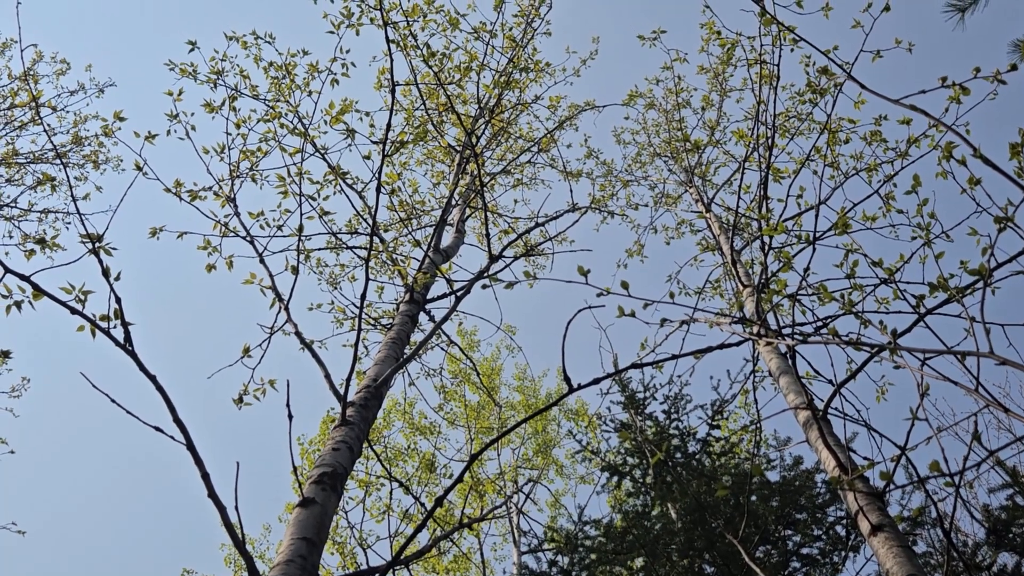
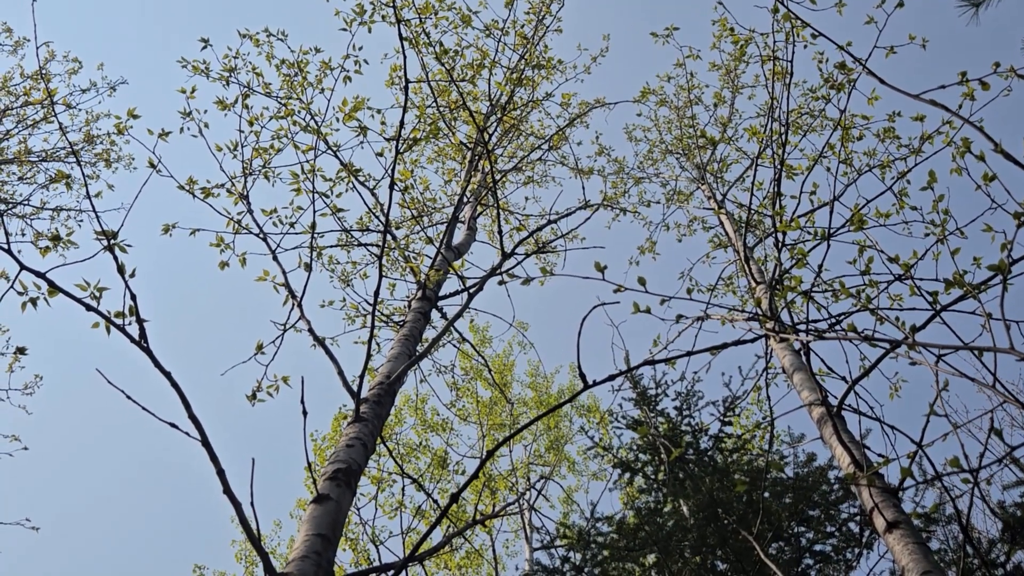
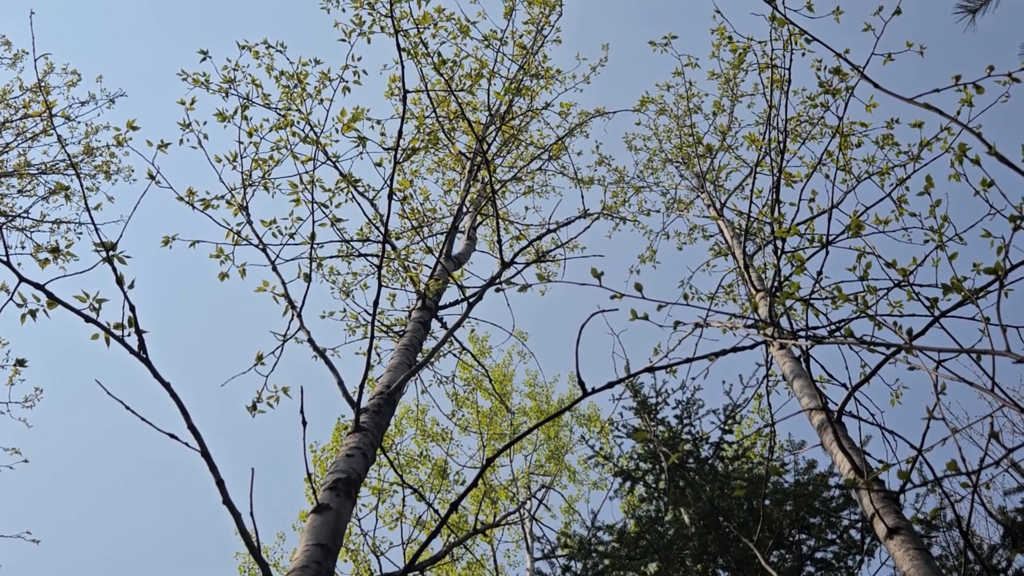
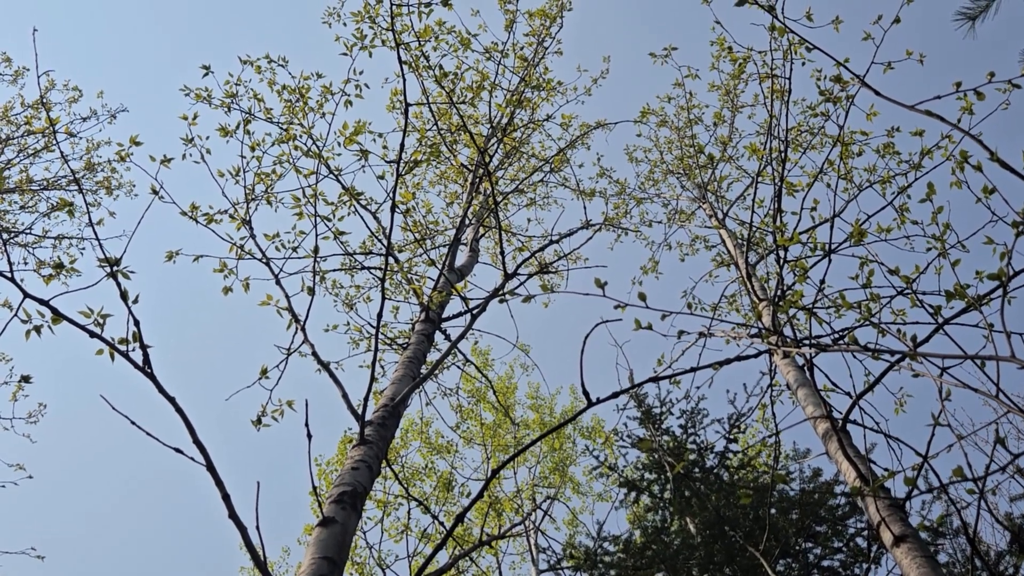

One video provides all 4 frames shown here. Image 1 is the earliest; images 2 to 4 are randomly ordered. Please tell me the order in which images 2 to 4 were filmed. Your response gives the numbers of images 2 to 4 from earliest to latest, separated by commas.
2, 3, 4
